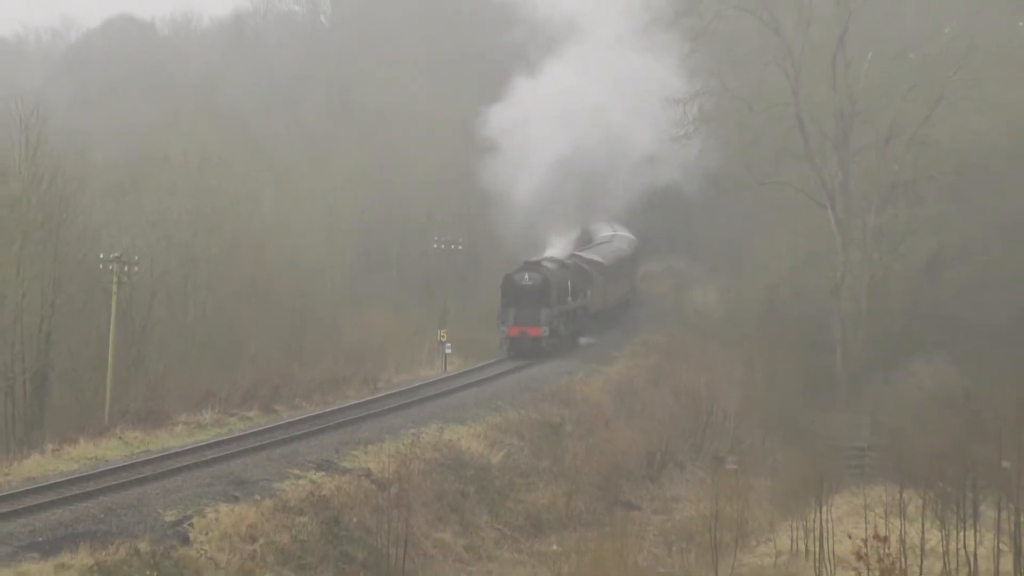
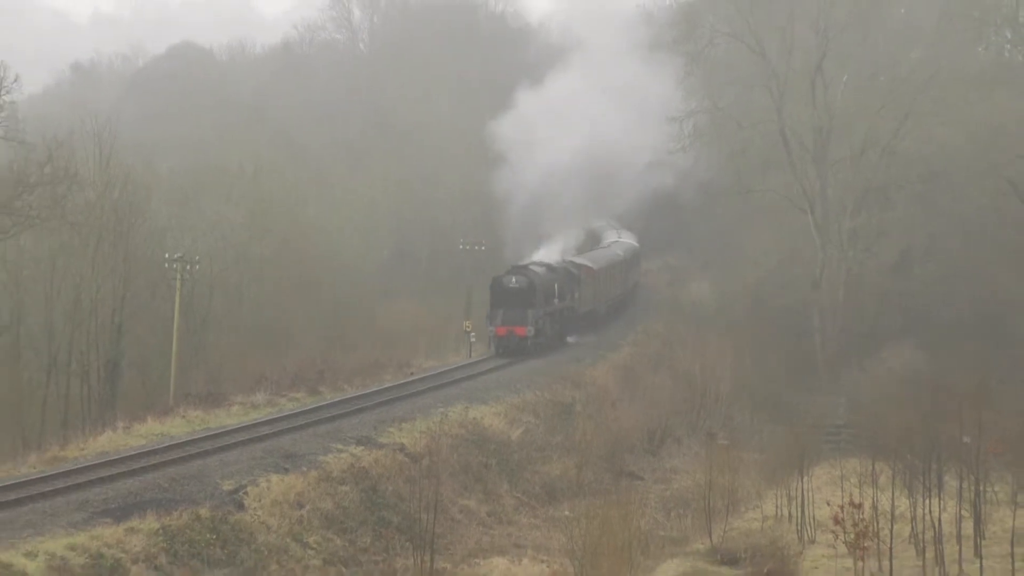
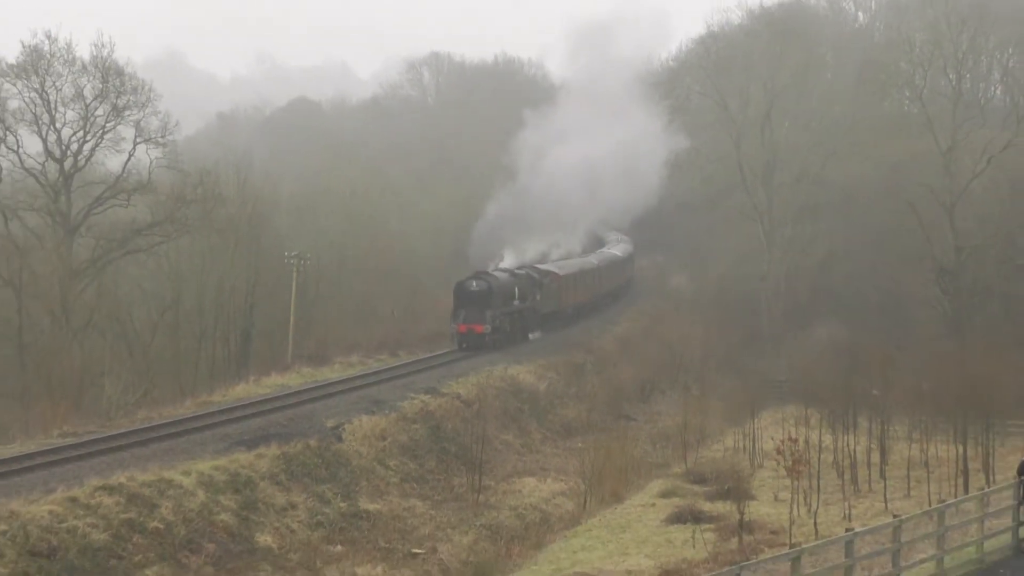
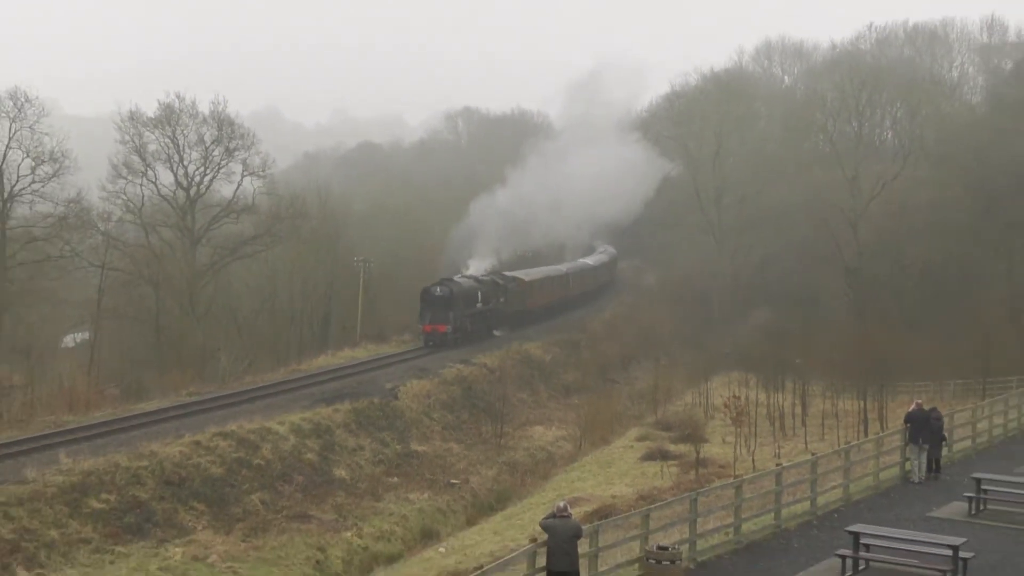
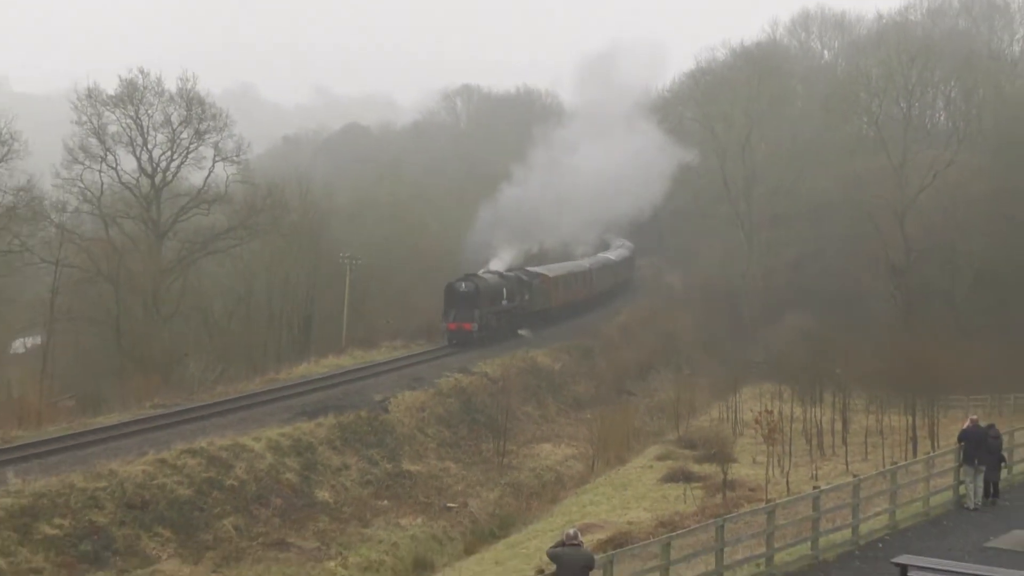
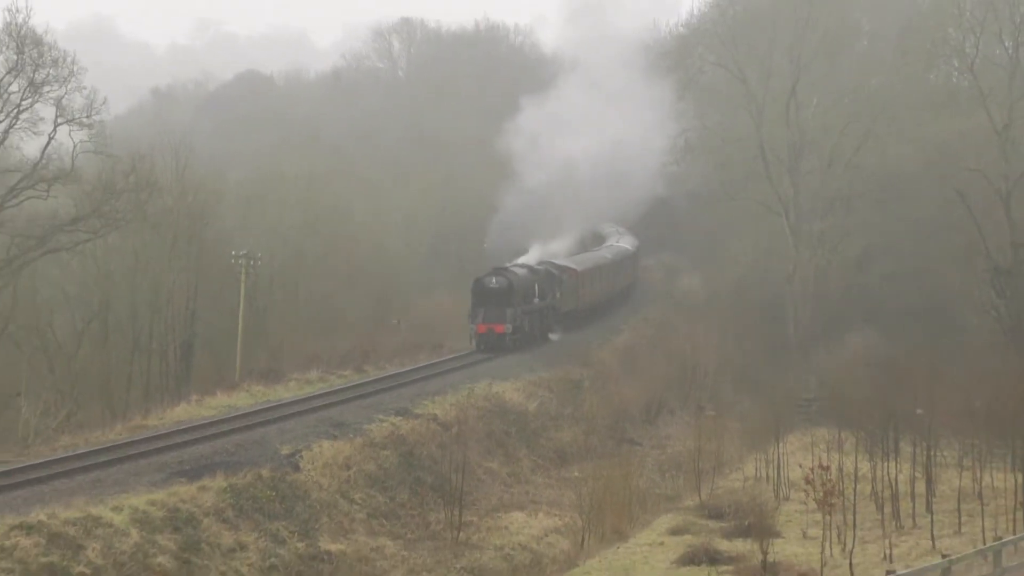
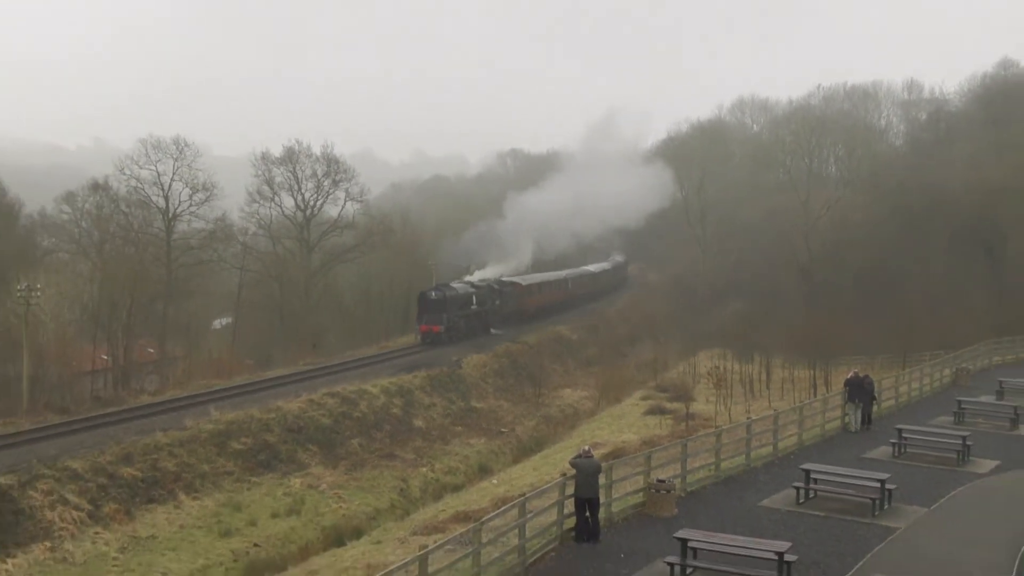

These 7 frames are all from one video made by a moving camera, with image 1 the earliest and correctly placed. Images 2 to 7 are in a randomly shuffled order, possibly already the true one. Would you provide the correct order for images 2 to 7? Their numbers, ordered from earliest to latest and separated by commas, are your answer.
2, 6, 3, 5, 4, 7
